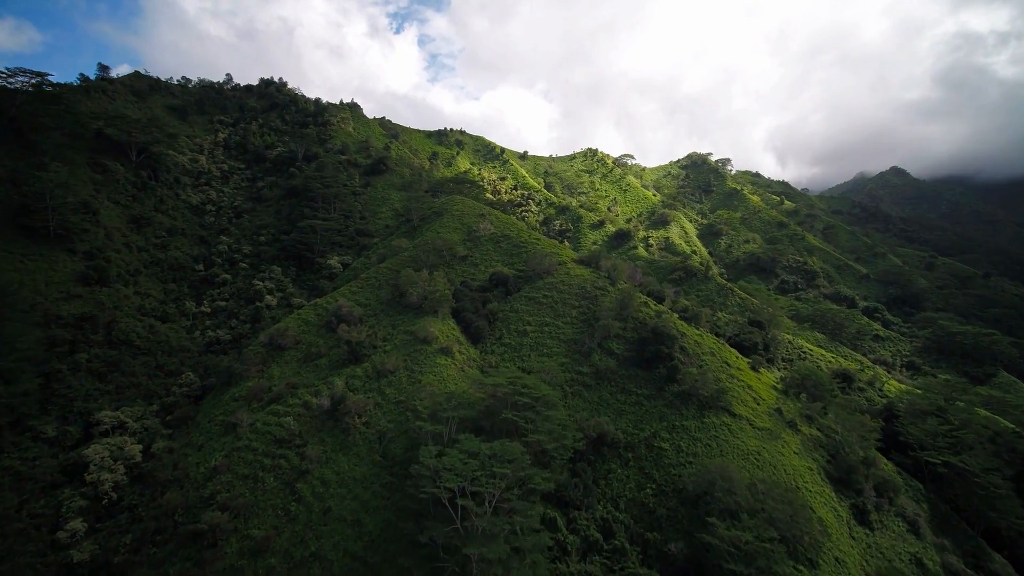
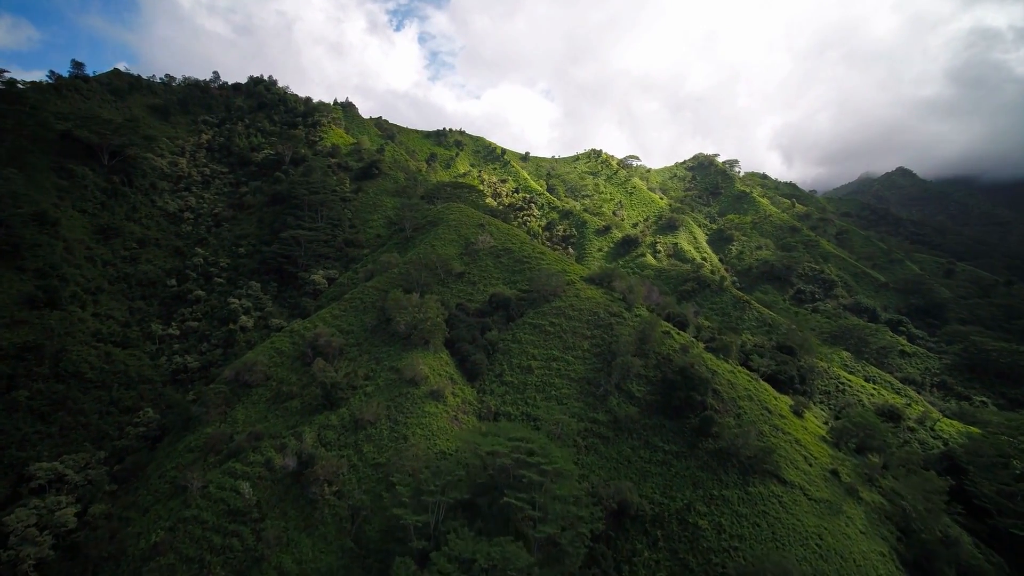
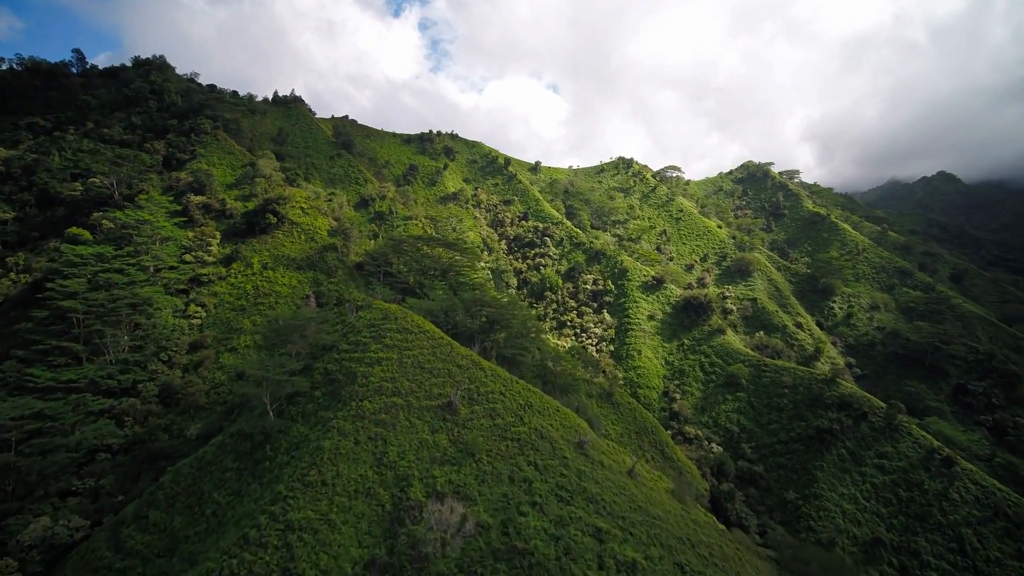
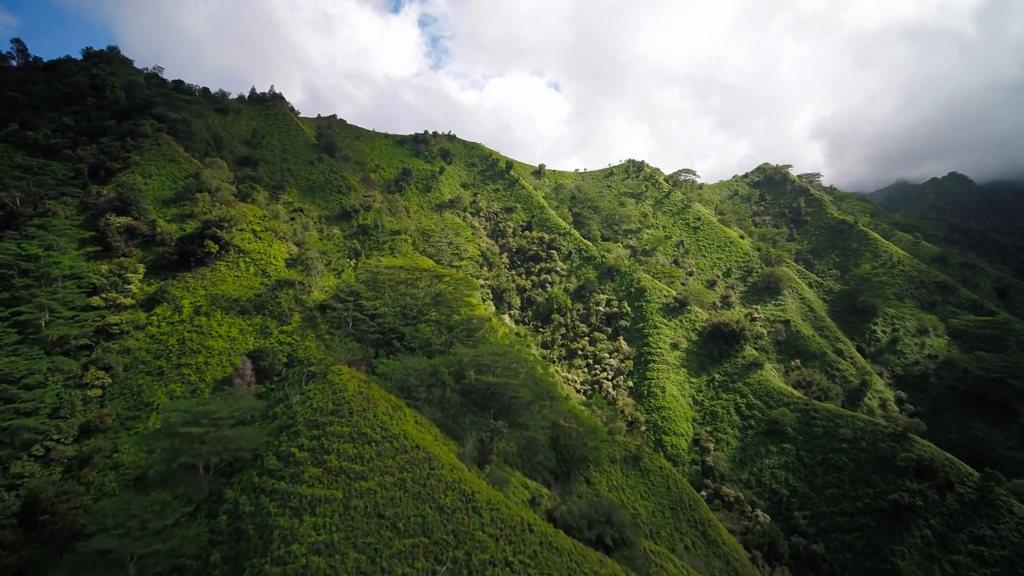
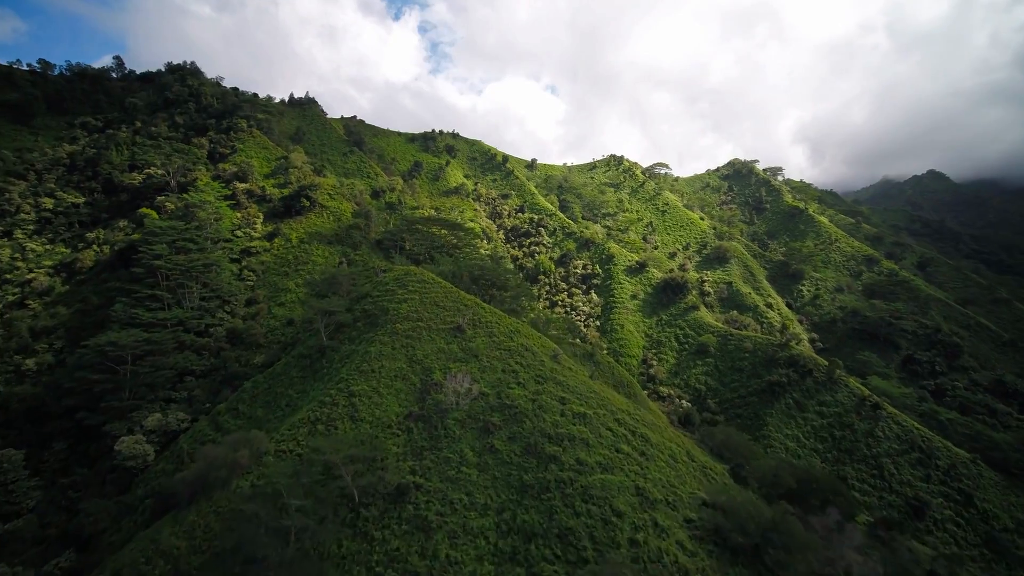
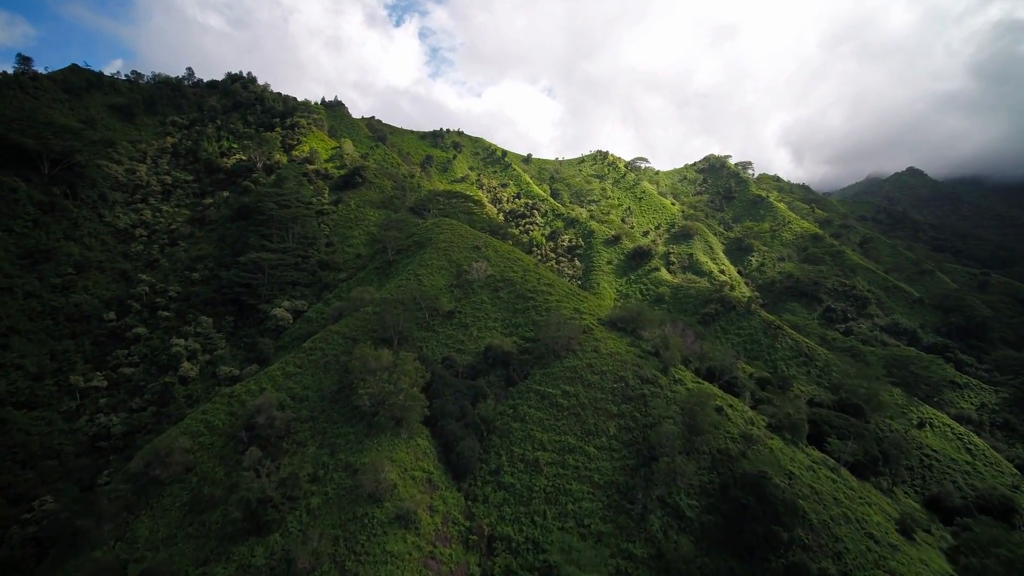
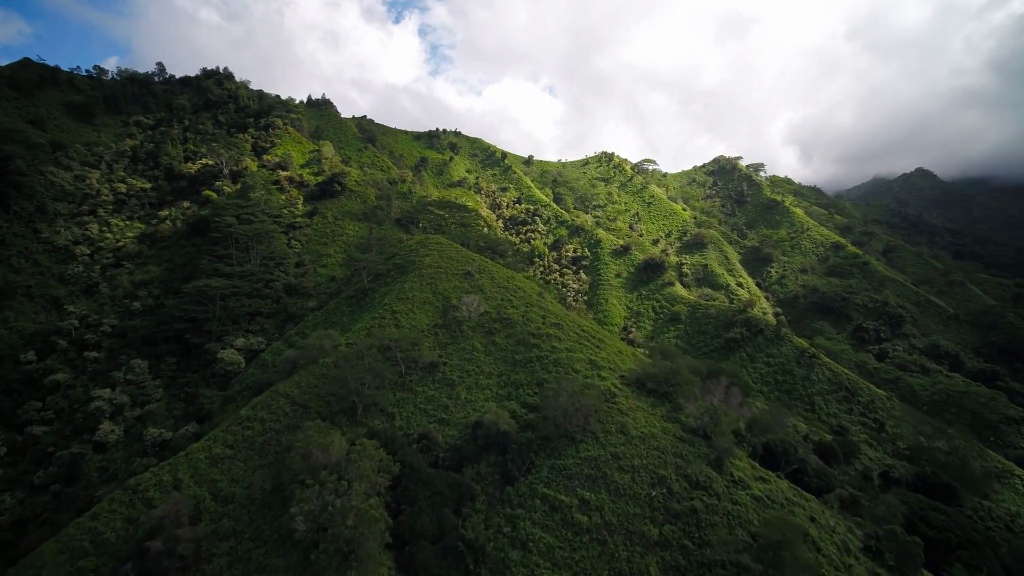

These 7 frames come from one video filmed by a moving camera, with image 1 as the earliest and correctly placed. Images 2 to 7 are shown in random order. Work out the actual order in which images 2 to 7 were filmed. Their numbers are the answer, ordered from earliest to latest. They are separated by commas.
2, 6, 7, 5, 3, 4
